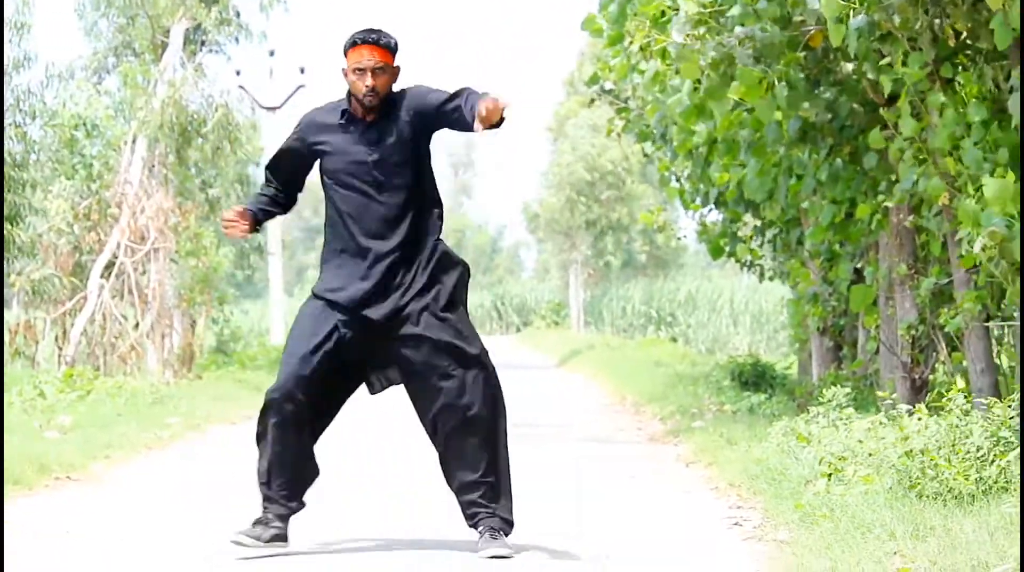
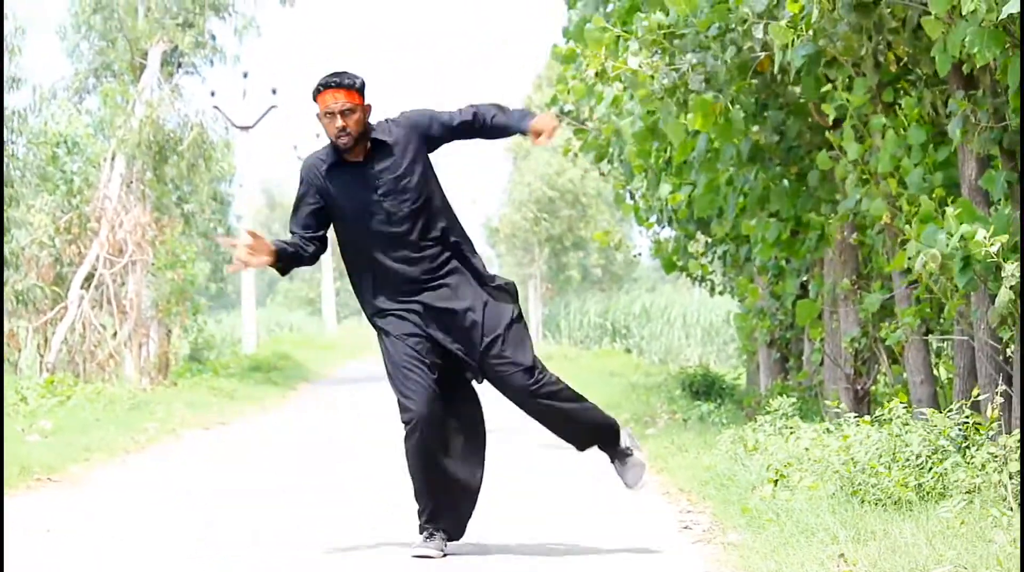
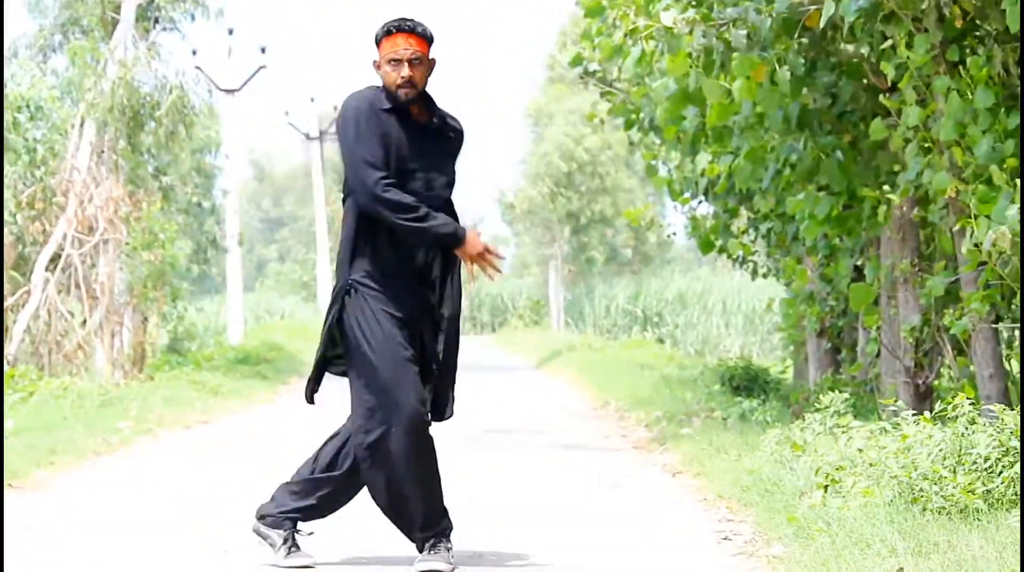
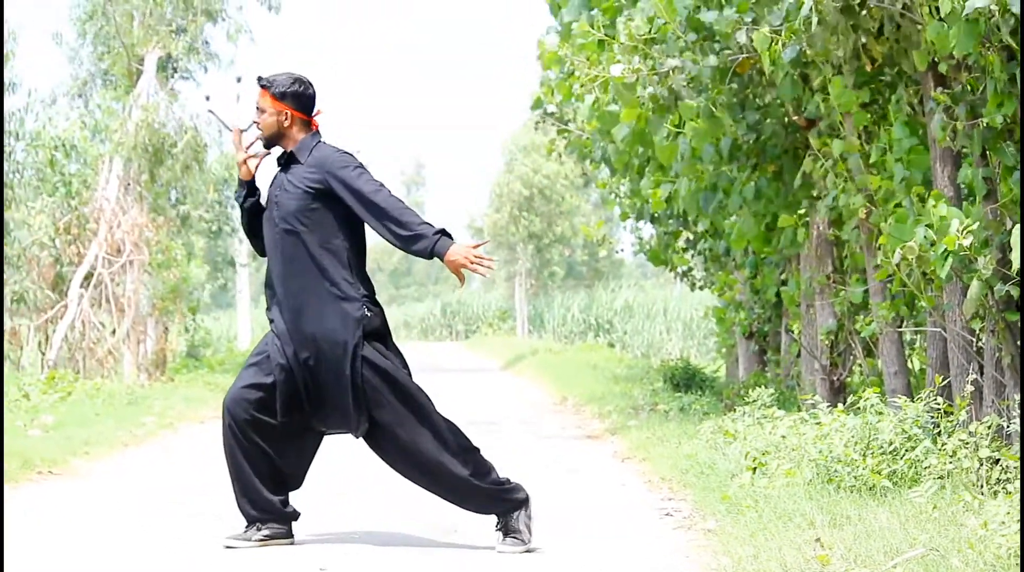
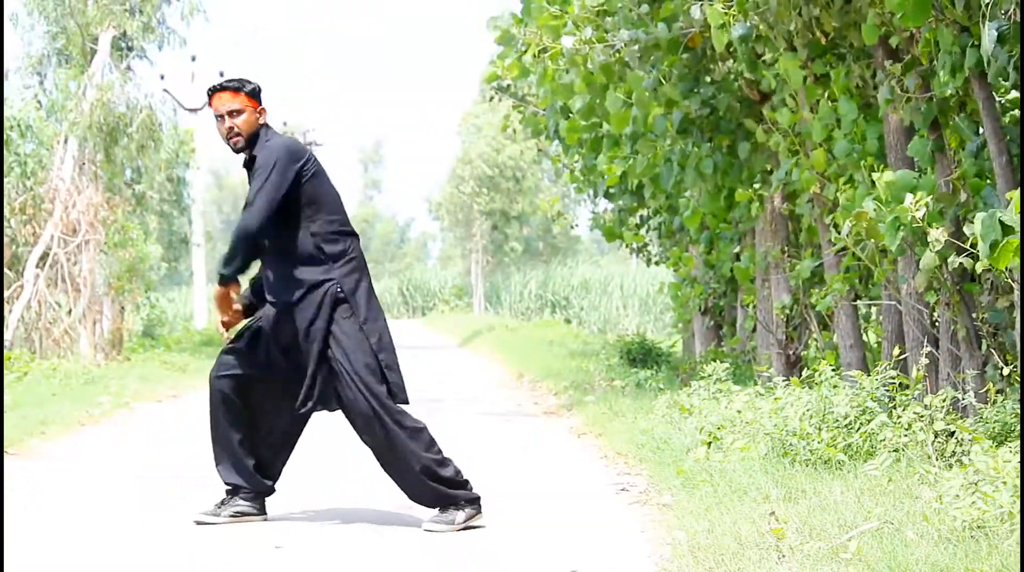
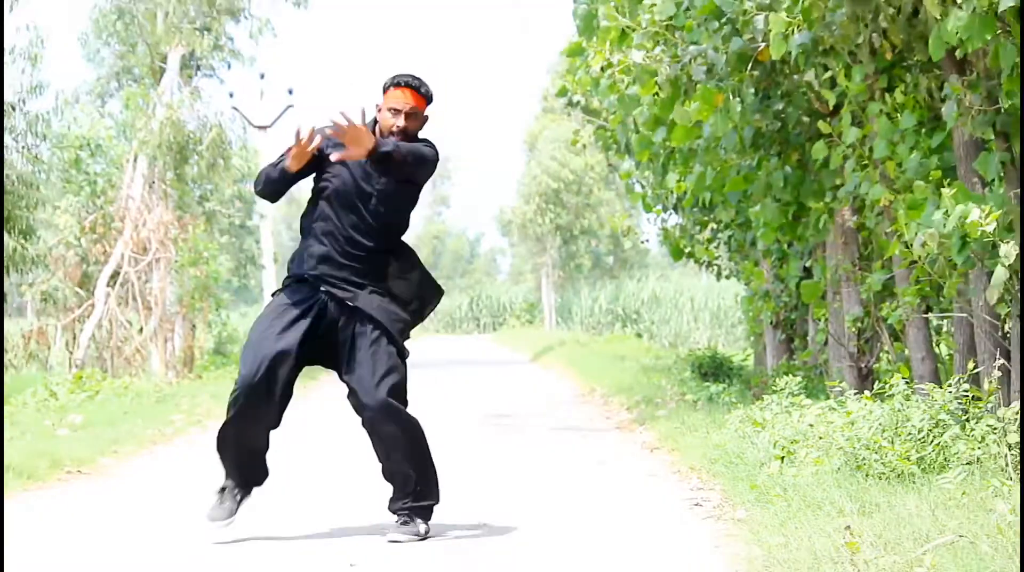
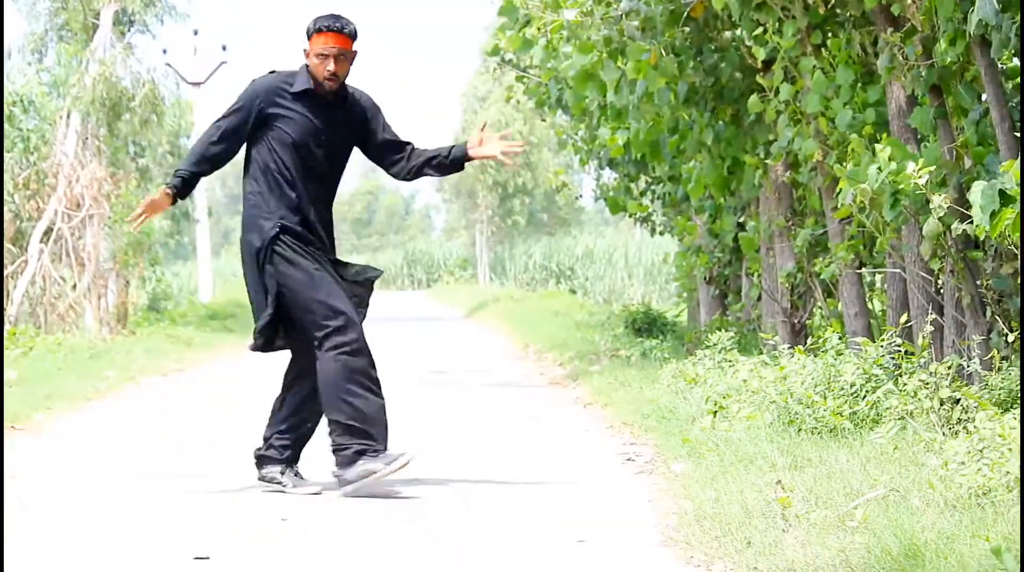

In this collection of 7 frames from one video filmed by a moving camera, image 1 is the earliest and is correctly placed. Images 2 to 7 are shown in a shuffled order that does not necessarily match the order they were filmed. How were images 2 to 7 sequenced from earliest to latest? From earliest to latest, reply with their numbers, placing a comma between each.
2, 3, 6, 7, 5, 4
